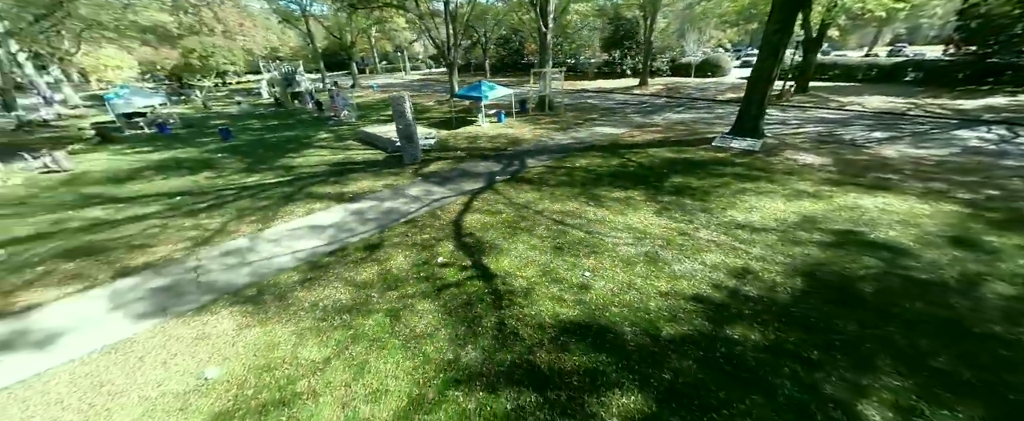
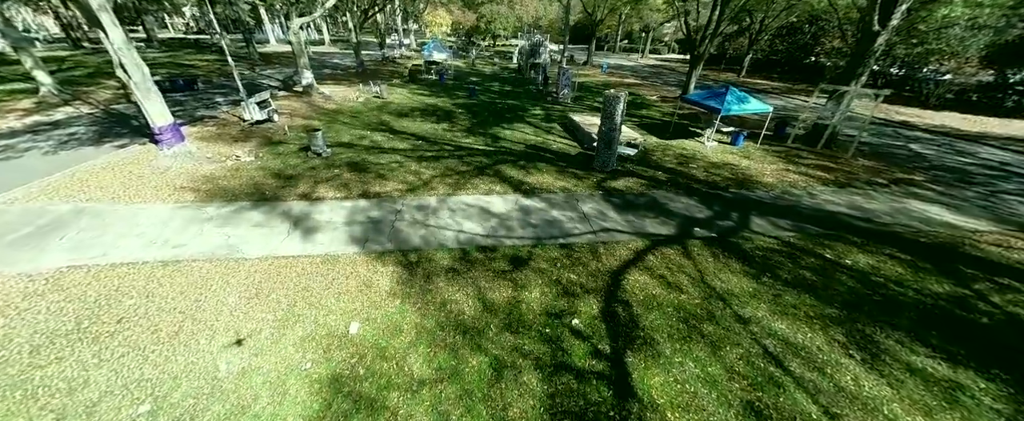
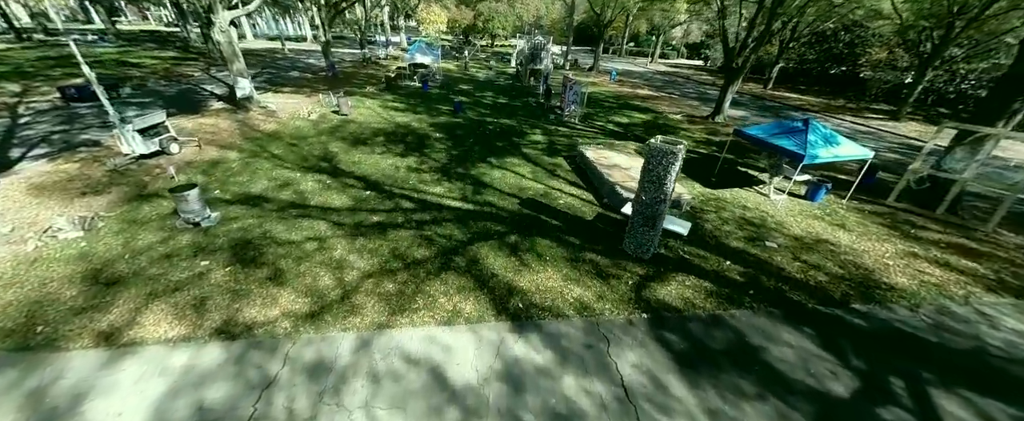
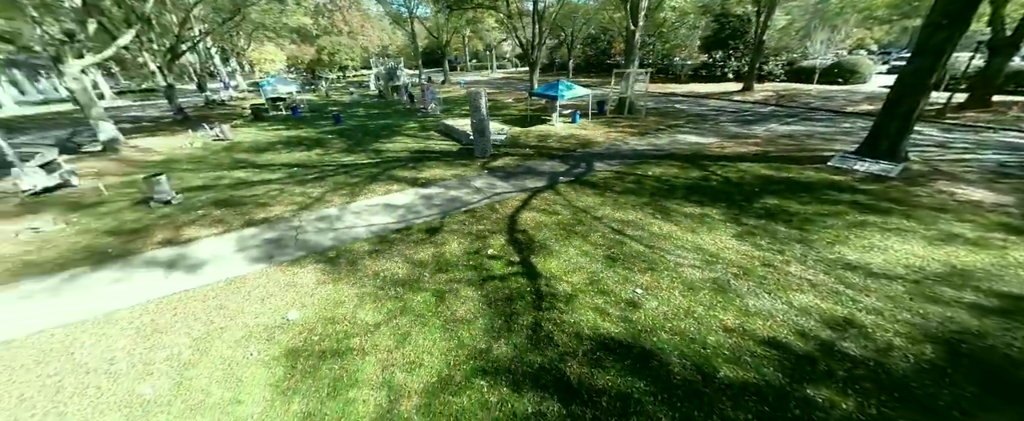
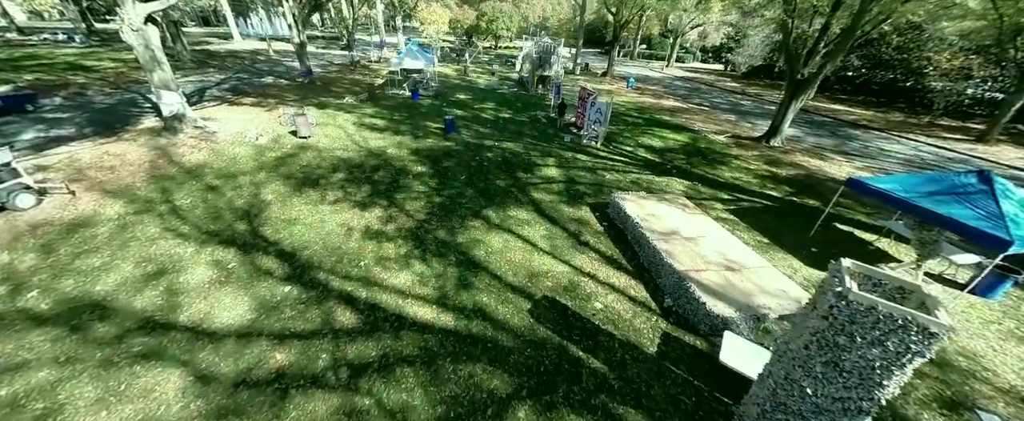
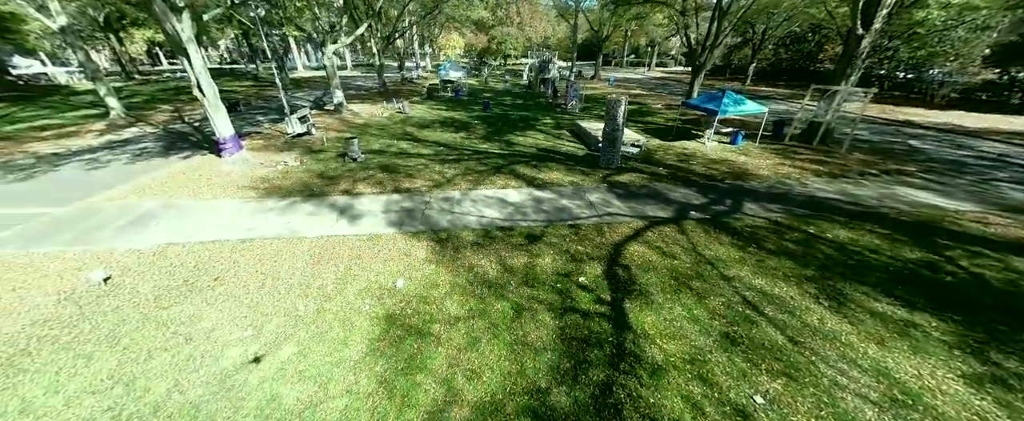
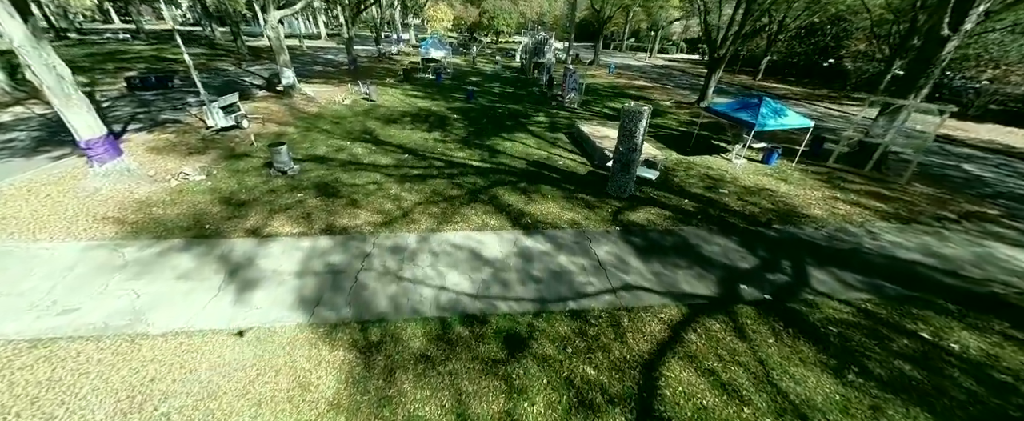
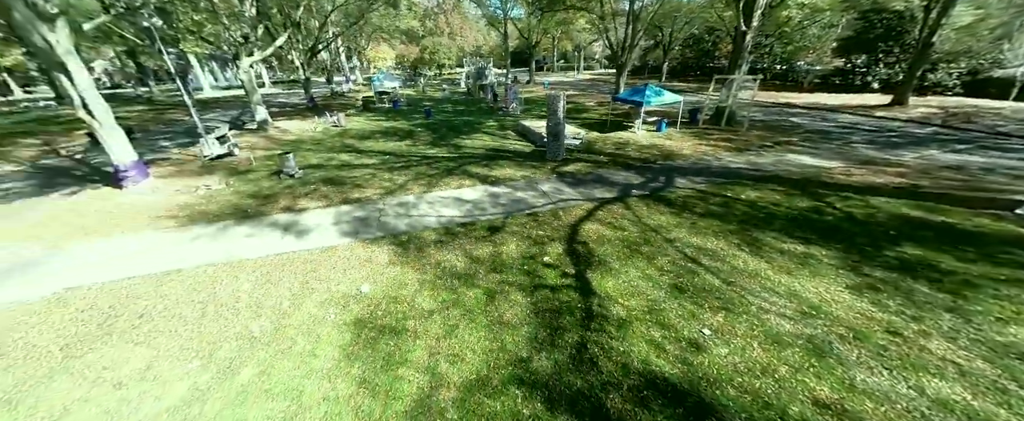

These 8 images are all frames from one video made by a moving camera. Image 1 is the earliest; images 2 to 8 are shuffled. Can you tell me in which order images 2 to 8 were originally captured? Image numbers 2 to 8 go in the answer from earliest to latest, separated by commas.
4, 8, 6, 2, 7, 3, 5
